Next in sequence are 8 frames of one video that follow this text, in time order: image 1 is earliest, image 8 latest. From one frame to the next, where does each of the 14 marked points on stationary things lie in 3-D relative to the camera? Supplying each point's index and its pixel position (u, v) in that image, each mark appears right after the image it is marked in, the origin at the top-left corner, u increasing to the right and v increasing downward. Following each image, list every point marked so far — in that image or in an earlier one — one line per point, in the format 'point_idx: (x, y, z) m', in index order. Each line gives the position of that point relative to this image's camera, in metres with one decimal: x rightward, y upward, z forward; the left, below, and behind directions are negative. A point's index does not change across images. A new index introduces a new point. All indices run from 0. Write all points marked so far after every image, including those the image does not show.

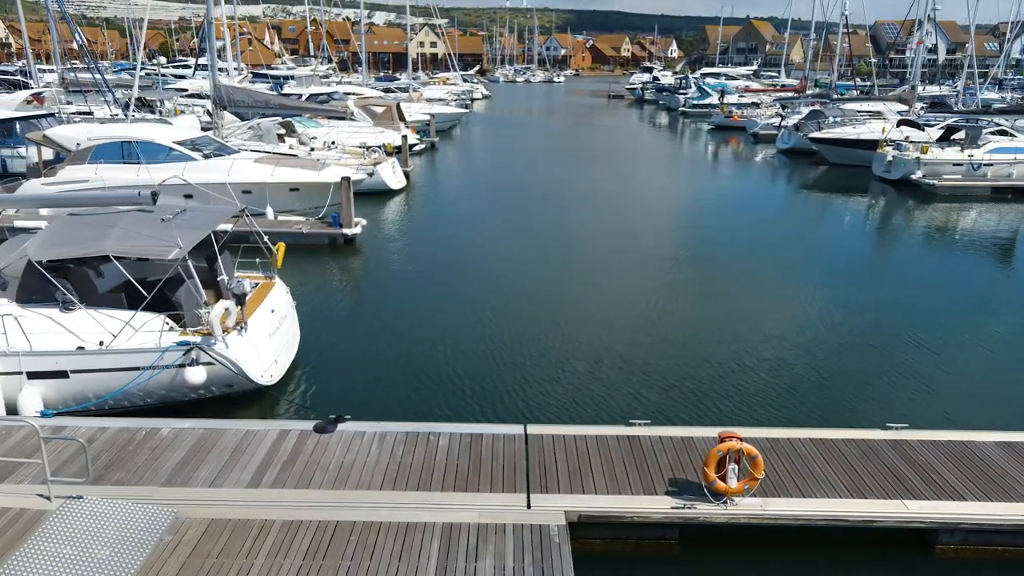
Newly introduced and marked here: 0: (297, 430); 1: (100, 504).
0: (-2.3, -1.5, +6.4) m
1: (-3.5, -1.9, +5.1) m
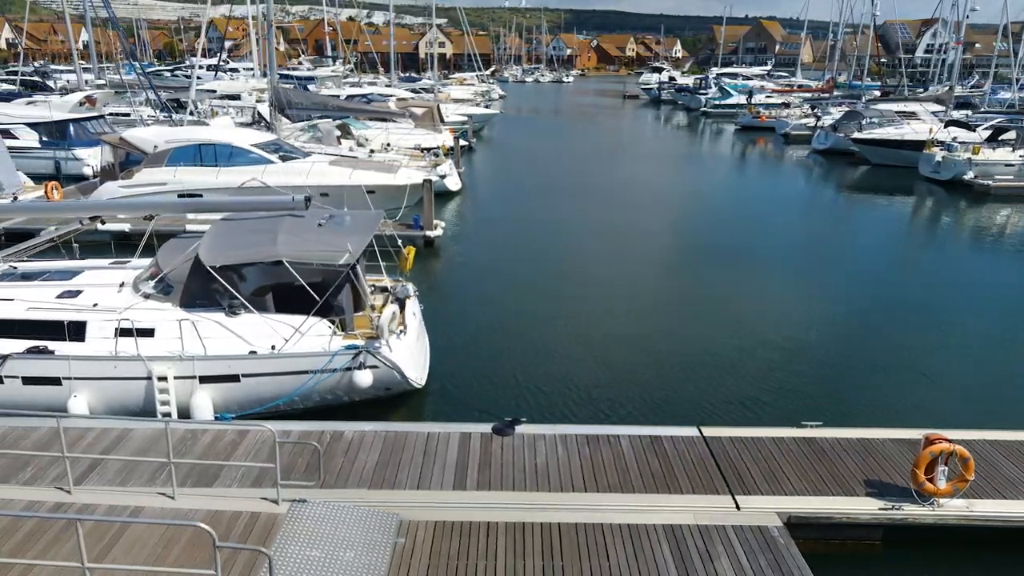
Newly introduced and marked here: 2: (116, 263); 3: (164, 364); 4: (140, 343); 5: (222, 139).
0: (-0.4, -1.6, +6.4) m
1: (-1.6, -1.9, +5.2) m
2: (-5.4, +0.3, +8.2) m
3: (-3.9, -0.8, +6.7) m
4: (-4.2, -0.6, +6.8) m
5: (-7.1, +3.7, +14.7) m
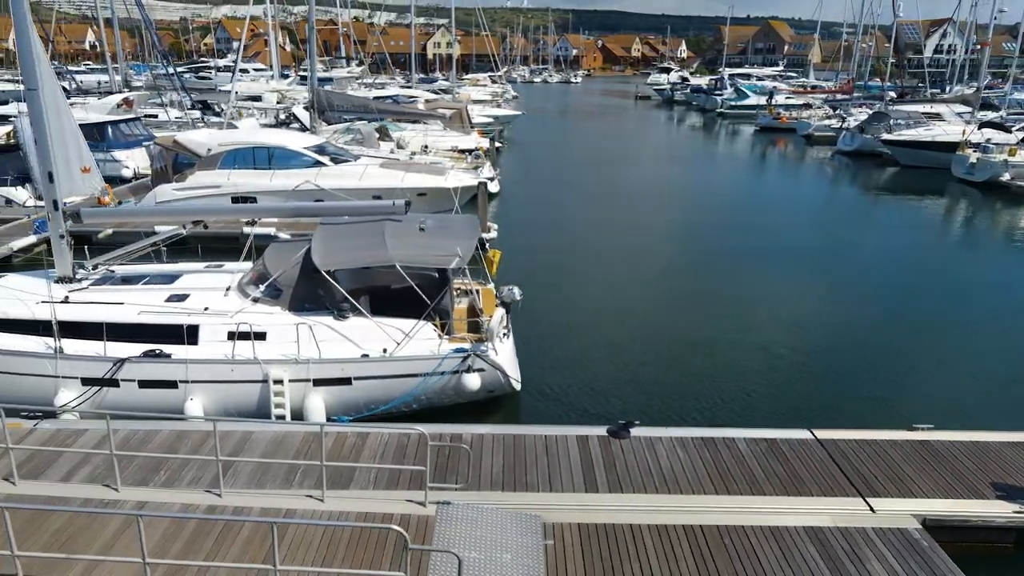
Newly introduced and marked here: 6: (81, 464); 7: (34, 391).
0: (+0.9, -1.6, +6.5) m
1: (-0.3, -2.0, +5.3) m
2: (-4.2, +0.3, +8.3) m
3: (-2.6, -0.9, +6.8) m
4: (-2.9, -0.7, +6.9) m
5: (-5.8, +3.6, +14.8) m
6: (-4.3, -1.8, +6.0) m
7: (-5.5, -1.2, +6.9) m
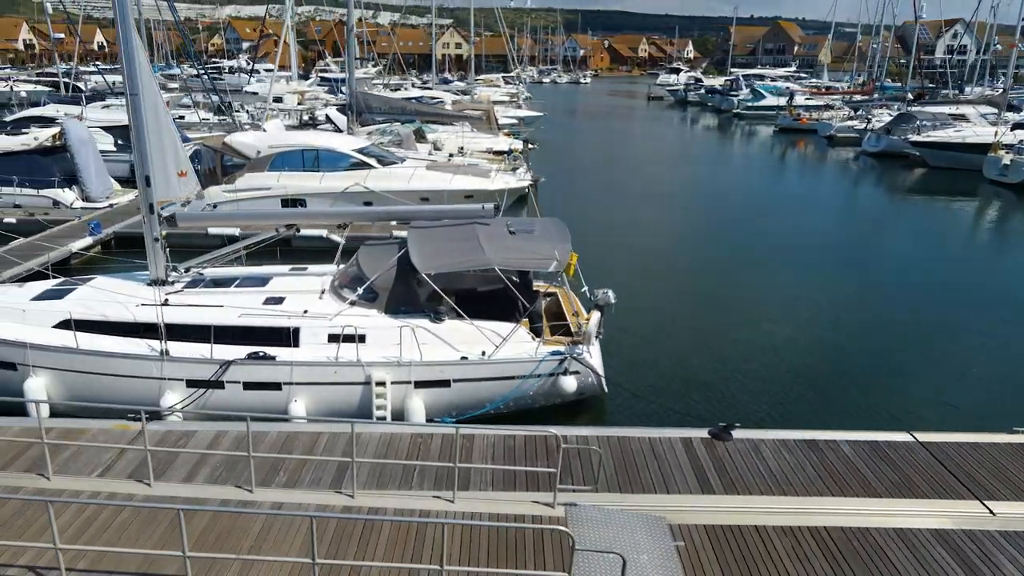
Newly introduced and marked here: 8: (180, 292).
0: (+2.0, -1.6, +6.6) m
1: (+0.8, -2.0, +5.3) m
2: (-3.0, +0.2, +8.3) m
3: (-1.5, -0.9, +6.8) m
4: (-1.8, -0.7, +7.0) m
5: (-4.7, +3.6, +14.9) m
6: (-3.2, -1.8, +6.1) m
7: (-4.3, -1.2, +6.9) m
8: (-4.2, -0.1, +7.6) m
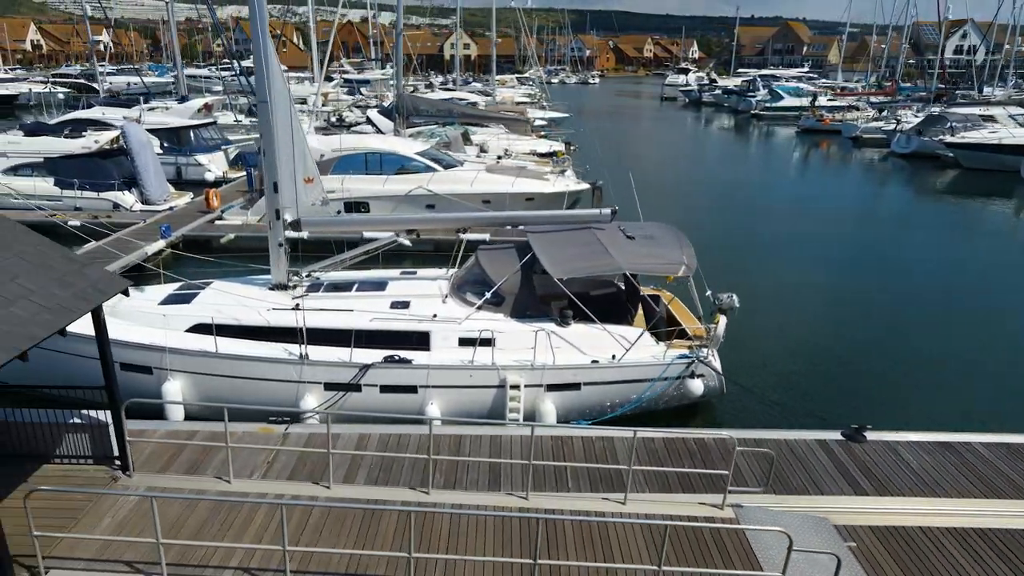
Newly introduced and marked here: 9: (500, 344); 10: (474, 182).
0: (+3.6, -1.7, +6.7) m
1: (+2.3, -2.0, +5.4) m
2: (-1.5, +0.2, +8.5) m
3: (+0.1, -1.0, +7.0) m
4: (-0.3, -0.8, +7.1) m
5: (-3.1, +3.5, +15.0) m
6: (-1.6, -1.8, +6.2) m
7: (-2.8, -1.3, +7.1) m
8: (-2.6, -0.1, +7.7) m
9: (-0.1, -0.7, +7.1) m
10: (-1.0, +2.7, +15.2) m
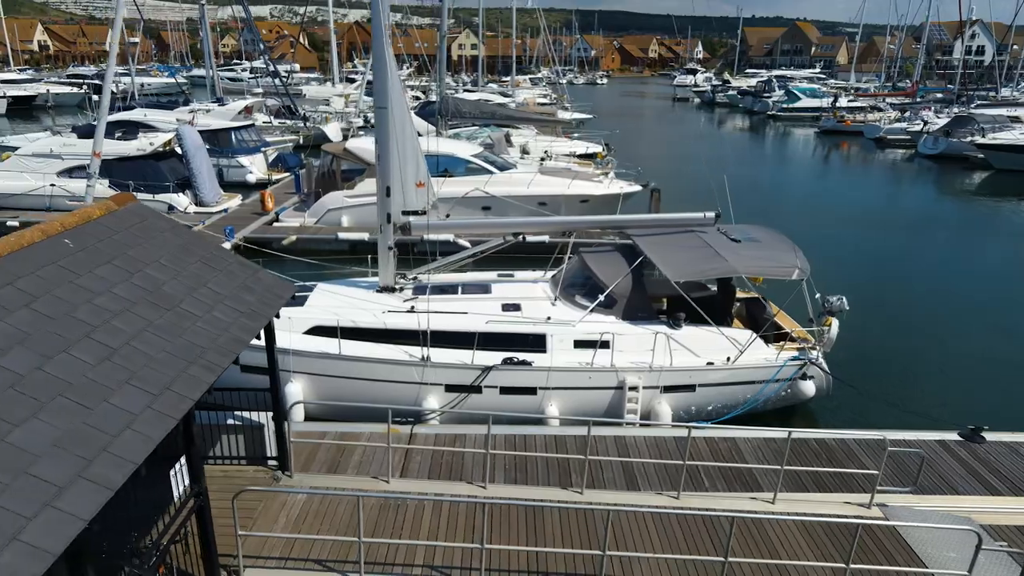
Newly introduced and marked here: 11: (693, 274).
0: (+5.0, -1.7, +6.8) m
1: (+3.7, -2.1, +5.5) m
2: (-0.1, +0.2, +8.6) m
3: (+1.5, -1.0, +7.1) m
4: (+1.1, -0.8, +7.2) m
5: (-1.7, +3.5, +15.2) m
6: (-0.2, -1.9, +6.3) m
7: (-1.4, -1.3, +7.2) m
8: (-1.2, -0.1, +7.8) m
9: (+1.3, -0.7, +7.2) m
10: (+0.4, +2.7, +15.3) m
11: (+2.1, +0.2, +7.2) m
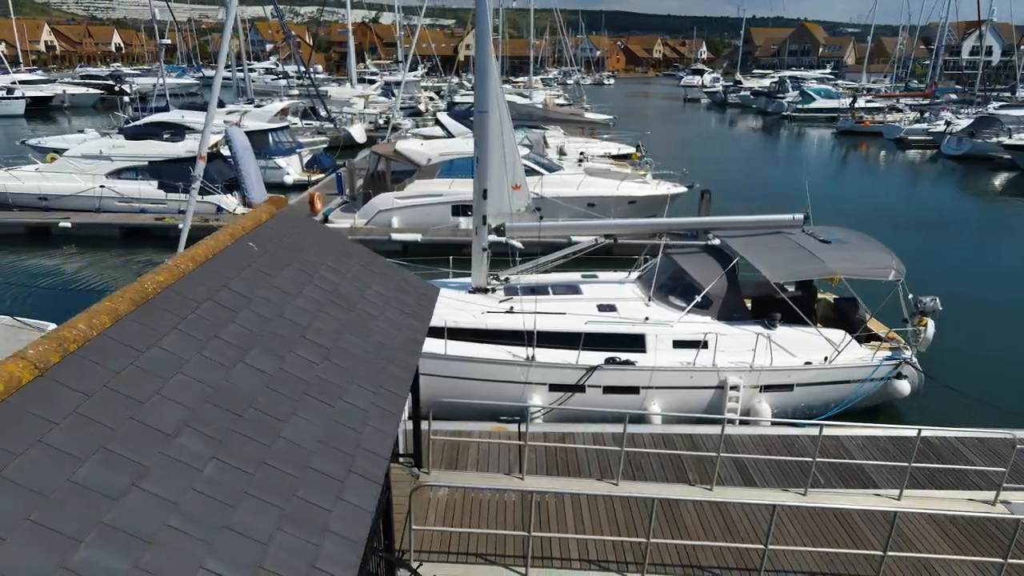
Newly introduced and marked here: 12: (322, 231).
0: (+6.2, -1.7, +6.9) m
1: (+5.0, -2.1, +5.7) m
2: (+1.2, +0.2, +8.7) m
3: (+2.7, -1.0, +7.2) m
4: (+2.4, -0.8, +7.3) m
5: (-0.4, +3.5, +15.3) m
6: (+1.0, -1.9, +6.4) m
7: (-0.1, -1.3, +7.3) m
8: (0.0, -0.2, +8.0) m
9: (+2.5, -0.7, +7.4) m
10: (+1.7, +2.6, +15.5) m
11: (+3.4, +0.2, +7.3) m
12: (-1.7, +0.5, +5.2) m
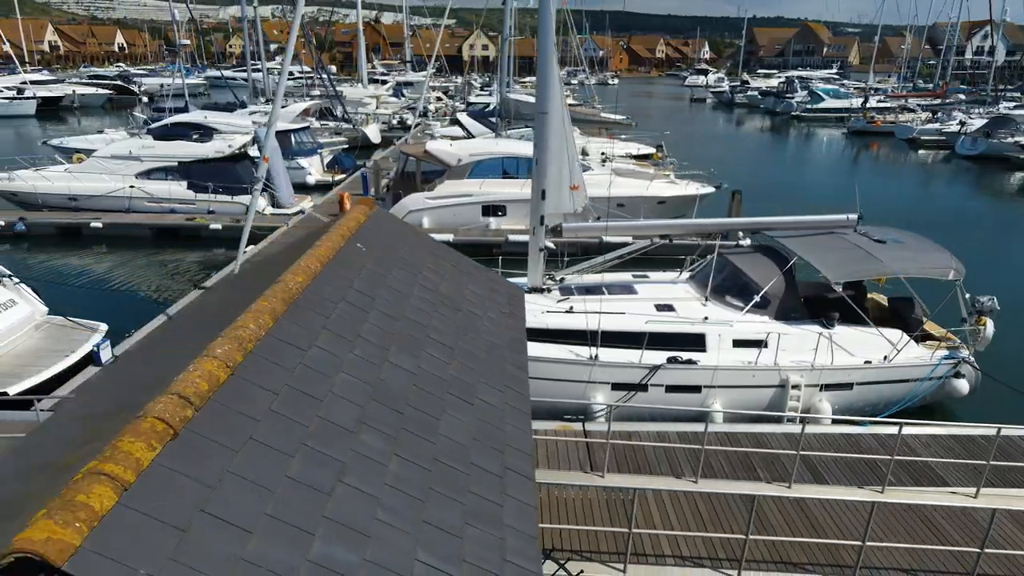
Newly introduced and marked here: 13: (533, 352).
0: (+7.0, -1.7, +7.0) m
1: (+5.7, -2.1, +5.7) m
2: (+1.9, +0.2, +8.8) m
3: (+3.5, -1.0, +7.2) m
4: (+3.2, -0.8, +7.4) m
5: (+0.3, +3.5, +15.3) m
6: (+1.8, -1.9, +6.5) m
7: (+0.6, -1.3, +7.4) m
8: (+0.8, -0.2, +8.0) m
9: (+3.3, -0.7, +7.4) m
10: (+2.5, +2.7, +15.5) m
11: (+4.2, +0.2, +7.4) m
12: (-0.9, +0.5, +5.3) m
13: (+0.2, -0.8, +7.3) m
